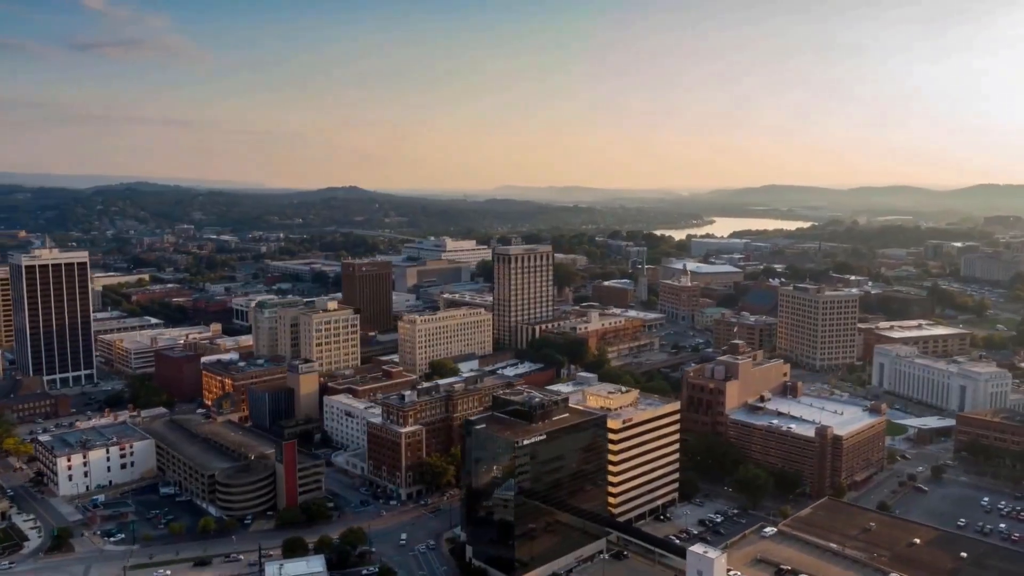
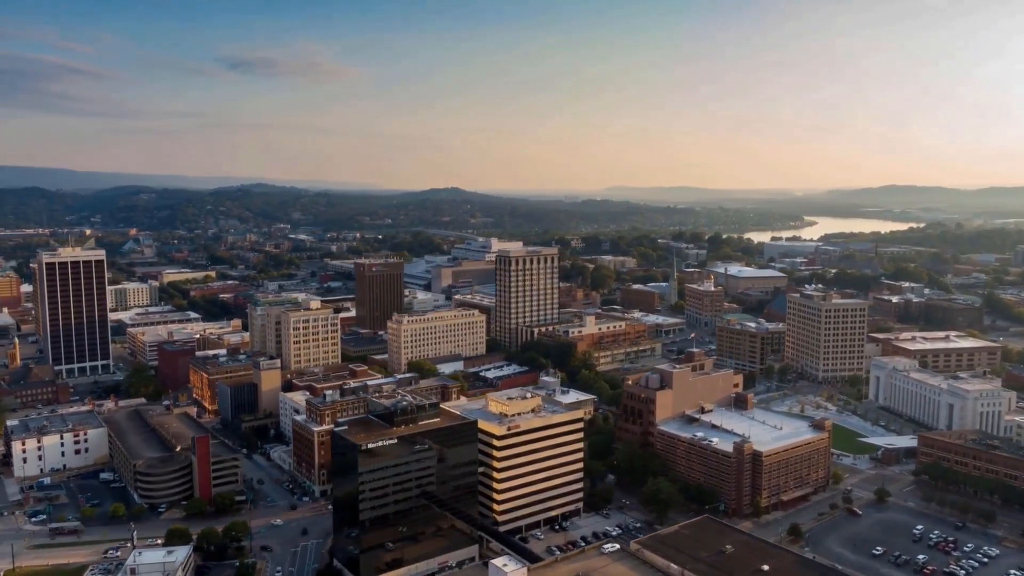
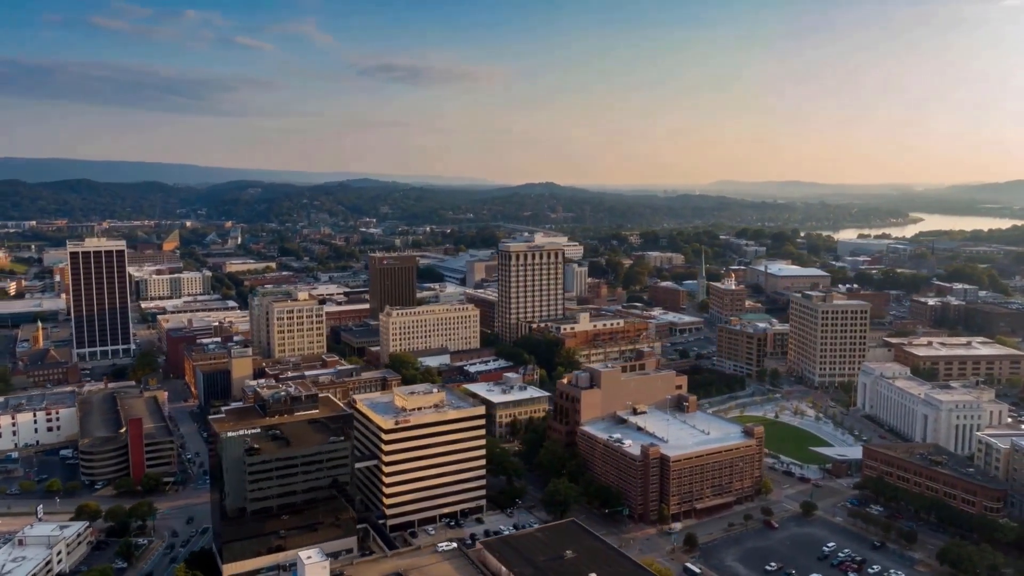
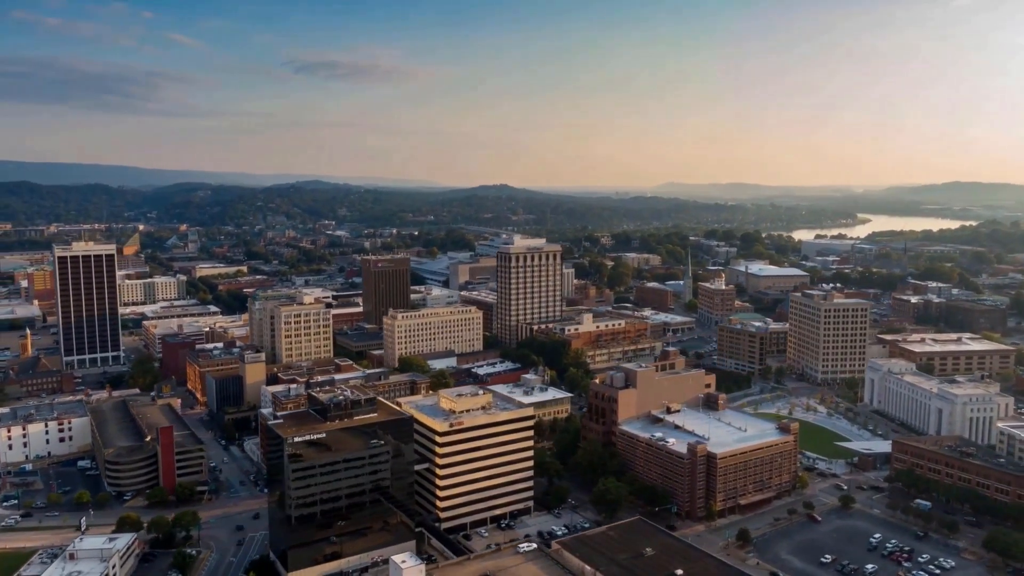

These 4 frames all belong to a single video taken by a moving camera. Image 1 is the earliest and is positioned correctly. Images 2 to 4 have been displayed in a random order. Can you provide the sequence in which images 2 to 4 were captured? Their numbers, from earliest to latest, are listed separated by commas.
2, 4, 3
